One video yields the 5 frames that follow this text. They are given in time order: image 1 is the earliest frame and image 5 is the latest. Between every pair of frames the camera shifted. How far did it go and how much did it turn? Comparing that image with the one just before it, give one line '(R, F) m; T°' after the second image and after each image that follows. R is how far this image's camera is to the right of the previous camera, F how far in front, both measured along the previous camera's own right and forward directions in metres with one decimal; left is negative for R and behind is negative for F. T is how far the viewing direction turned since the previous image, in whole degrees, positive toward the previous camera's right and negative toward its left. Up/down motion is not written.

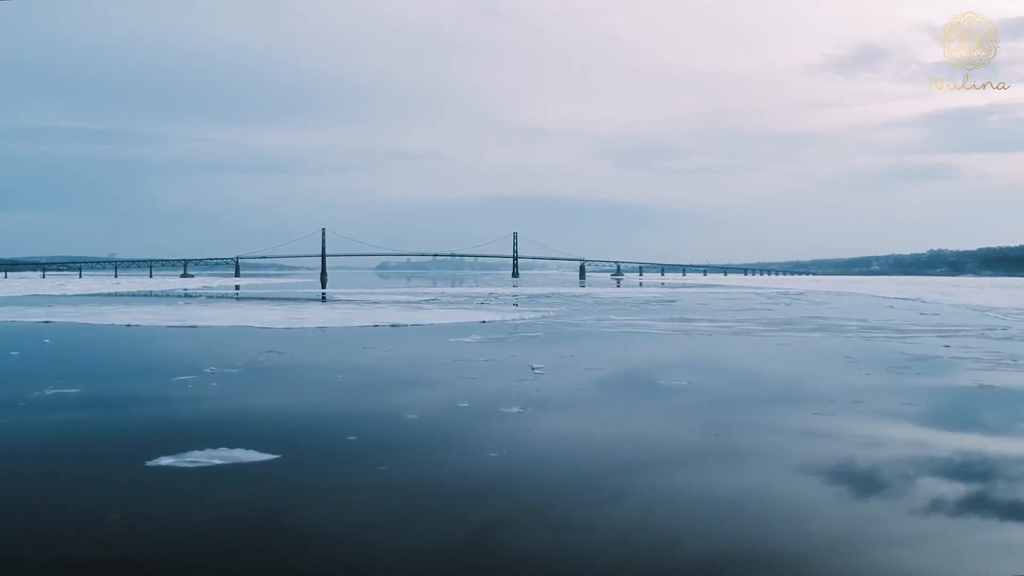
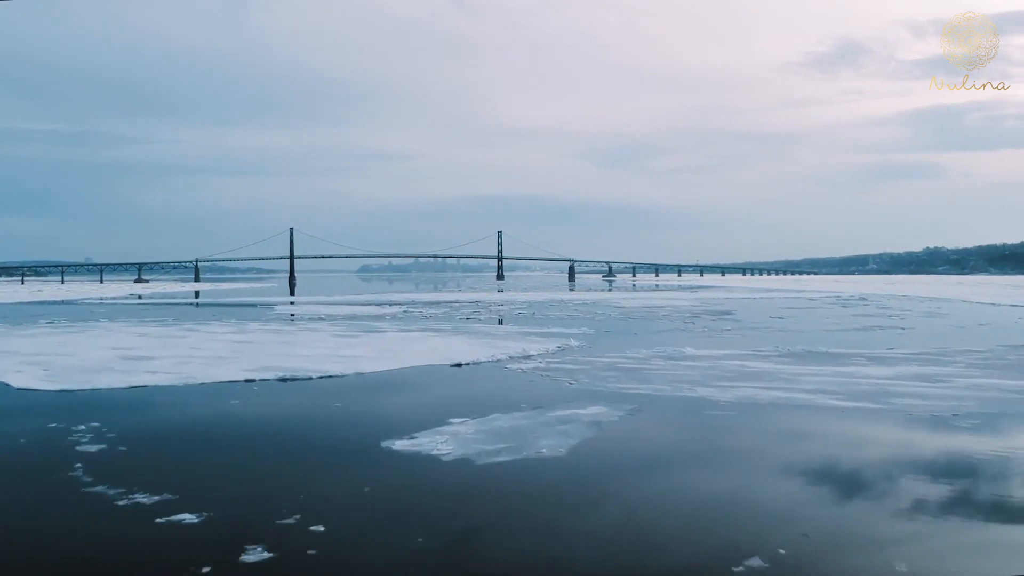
(-0.1, +2.4) m; +1°
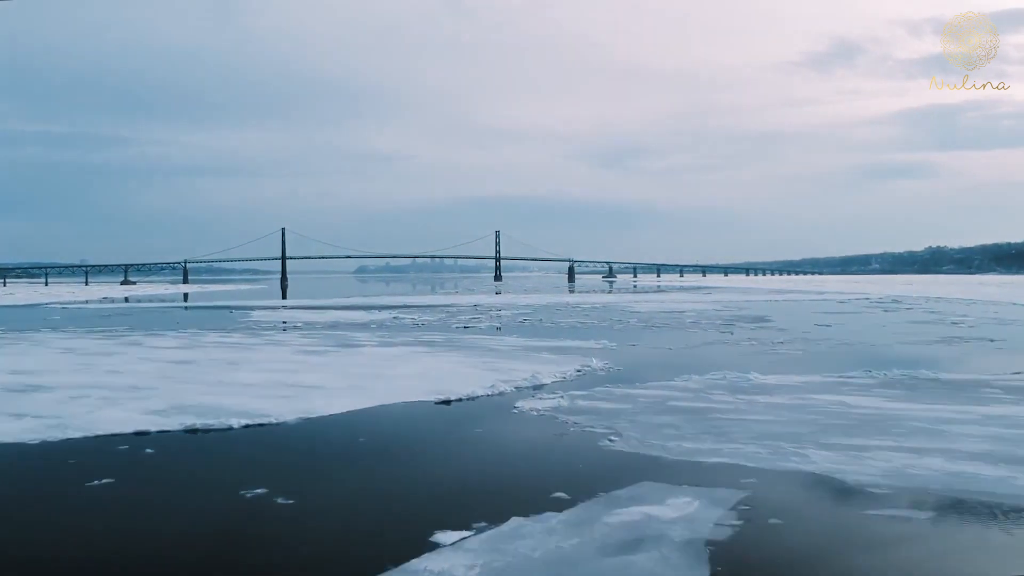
(0.0, +1.0) m; 0°
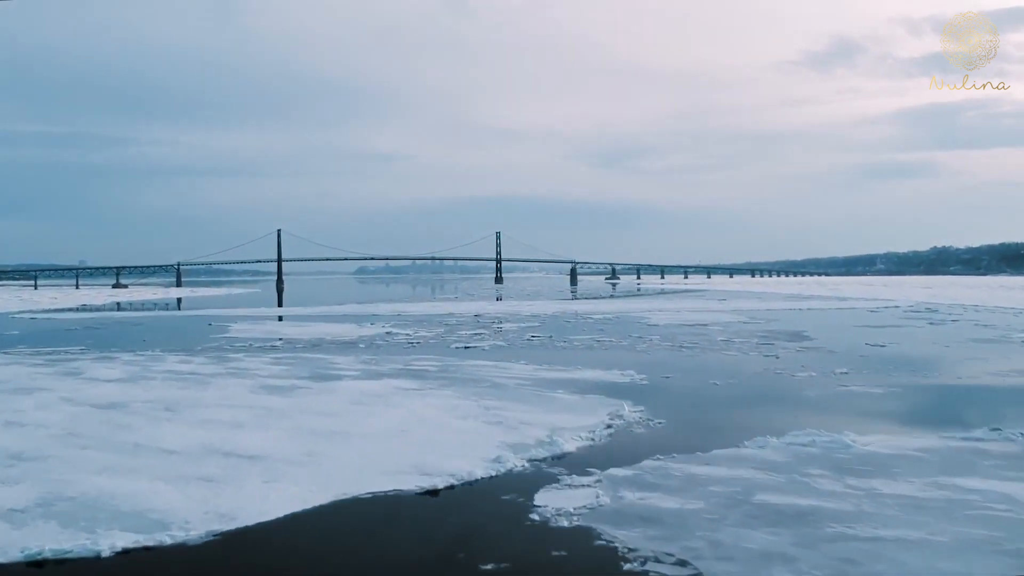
(0.0, +0.8) m; 0°
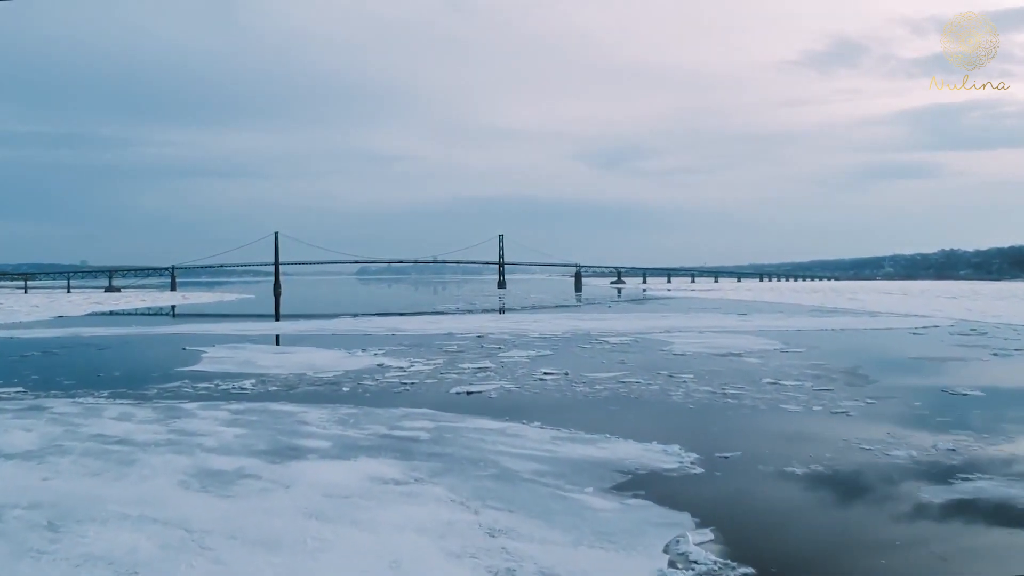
(-0.1, +0.8) m; 0°
